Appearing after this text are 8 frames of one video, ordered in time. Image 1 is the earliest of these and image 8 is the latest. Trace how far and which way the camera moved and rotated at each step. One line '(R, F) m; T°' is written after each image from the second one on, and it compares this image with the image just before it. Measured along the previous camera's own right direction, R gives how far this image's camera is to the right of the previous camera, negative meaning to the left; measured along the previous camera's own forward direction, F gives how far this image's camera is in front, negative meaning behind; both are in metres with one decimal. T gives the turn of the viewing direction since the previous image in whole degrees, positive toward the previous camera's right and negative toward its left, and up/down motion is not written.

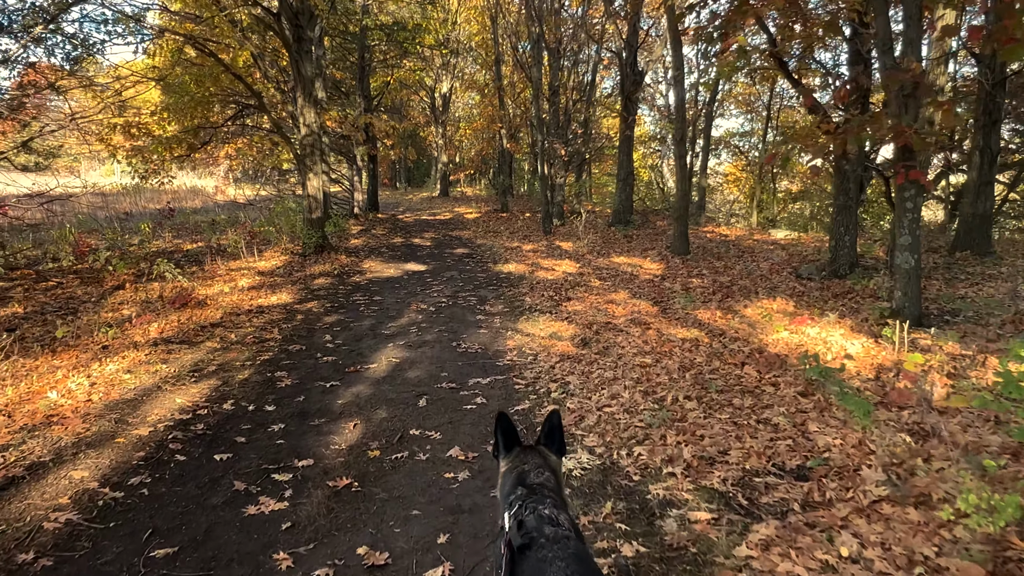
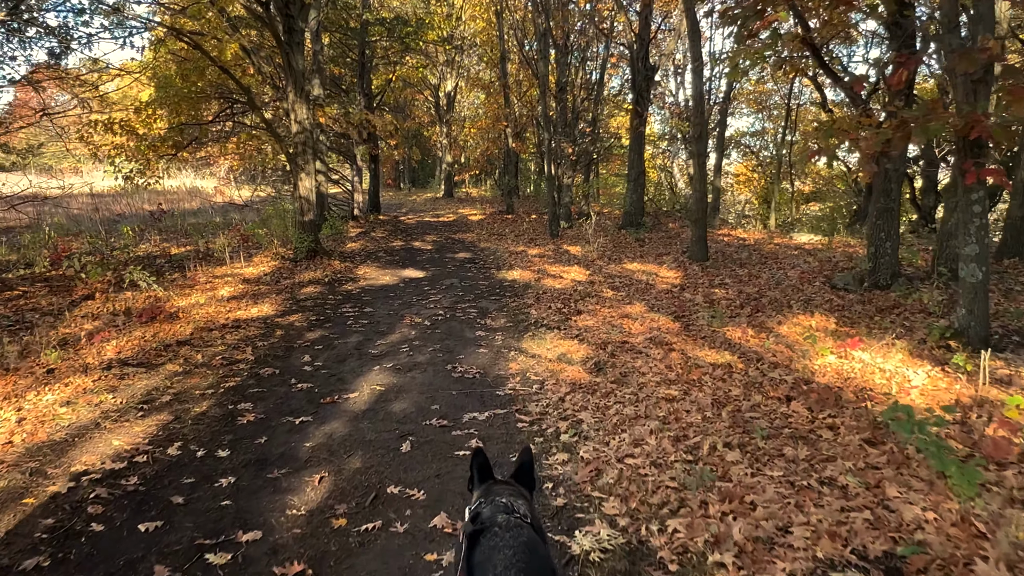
(0.0, +1.0) m; -1°
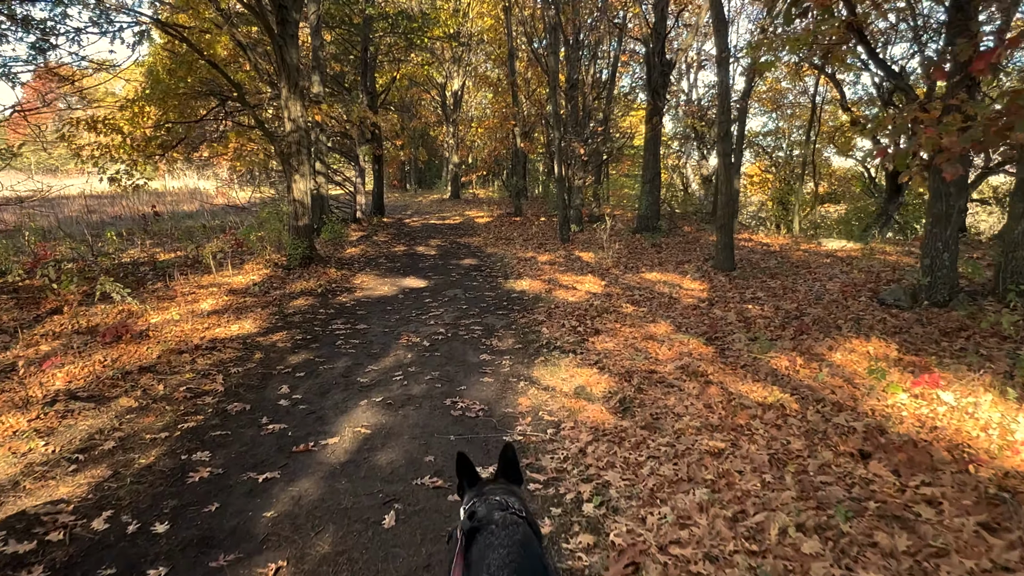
(0.0, +1.0) m; -1°
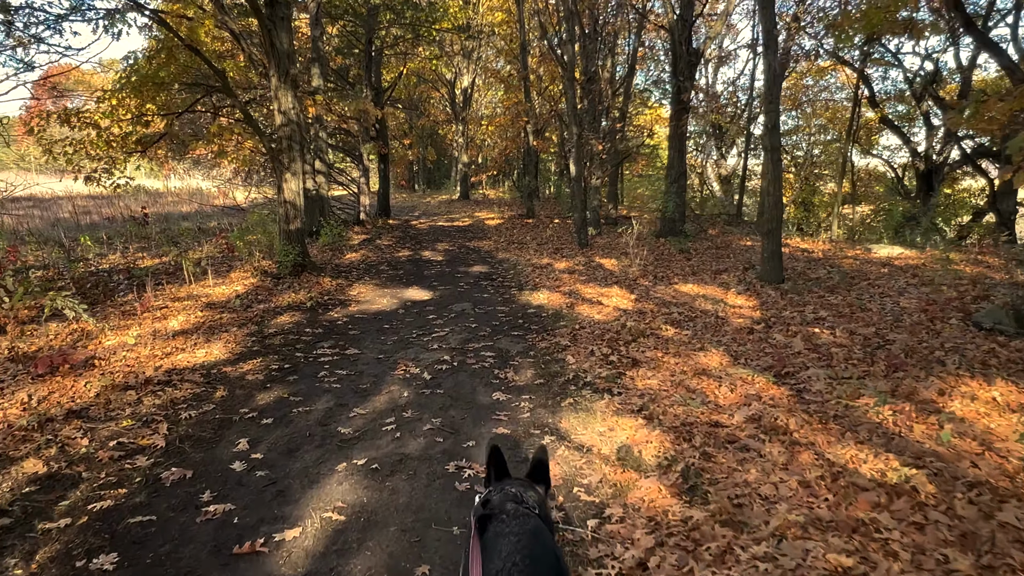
(-0.1, +1.5) m; -1°
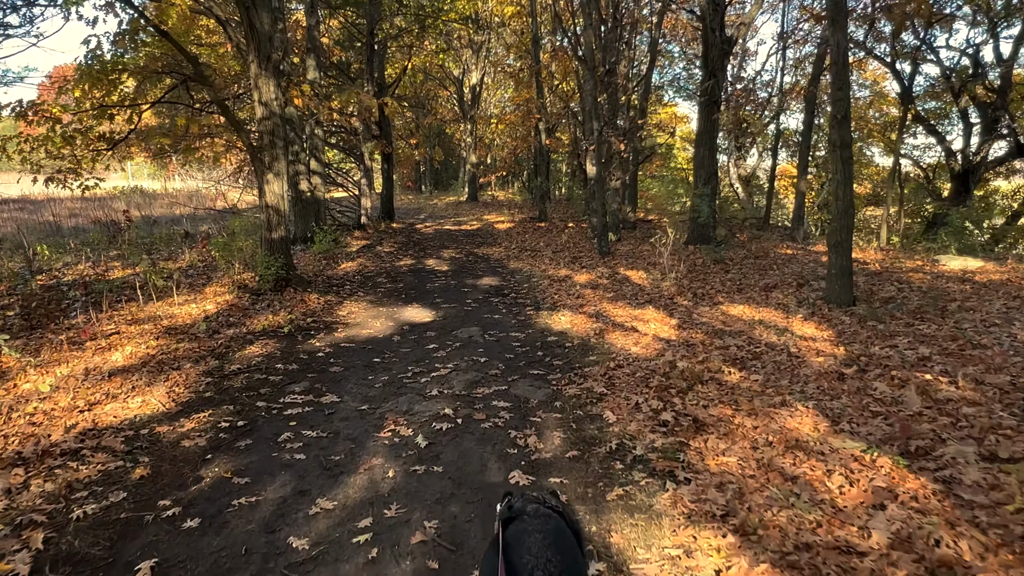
(-0.1, +1.7) m; -1°
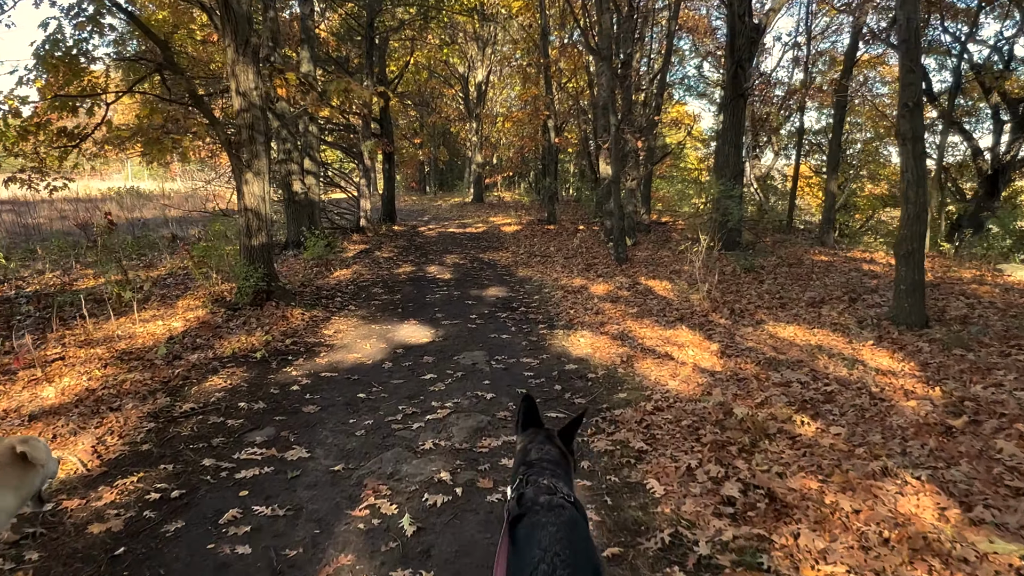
(-0.1, +1.3) m; 0°
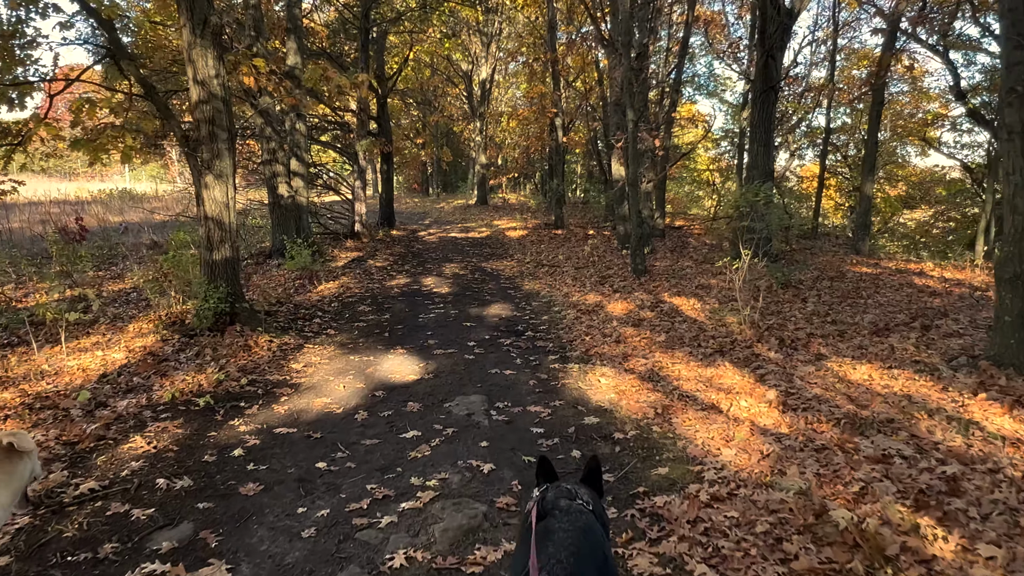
(0.0, +1.5) m; 0°
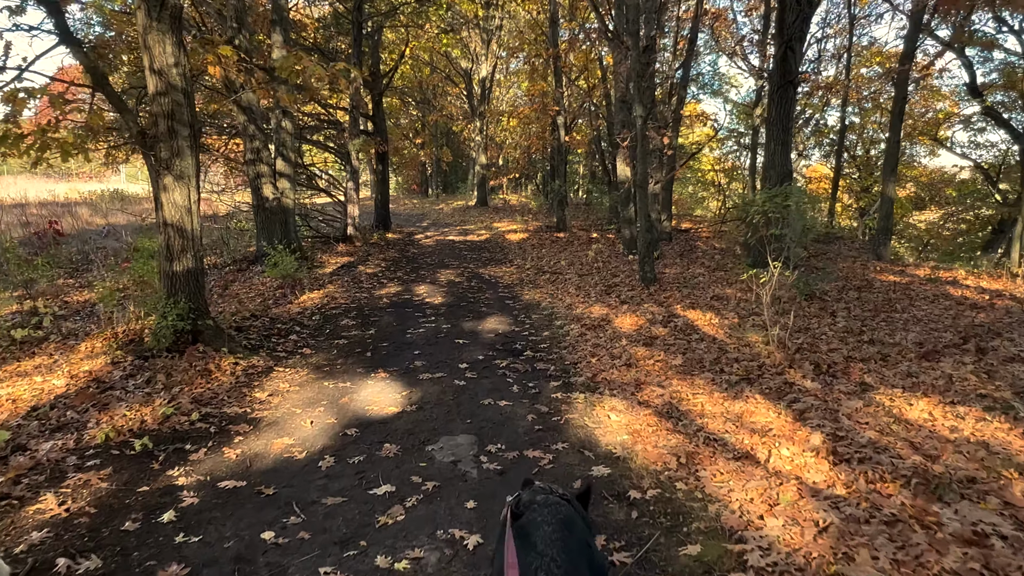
(+0.1, +1.0) m; 0°
